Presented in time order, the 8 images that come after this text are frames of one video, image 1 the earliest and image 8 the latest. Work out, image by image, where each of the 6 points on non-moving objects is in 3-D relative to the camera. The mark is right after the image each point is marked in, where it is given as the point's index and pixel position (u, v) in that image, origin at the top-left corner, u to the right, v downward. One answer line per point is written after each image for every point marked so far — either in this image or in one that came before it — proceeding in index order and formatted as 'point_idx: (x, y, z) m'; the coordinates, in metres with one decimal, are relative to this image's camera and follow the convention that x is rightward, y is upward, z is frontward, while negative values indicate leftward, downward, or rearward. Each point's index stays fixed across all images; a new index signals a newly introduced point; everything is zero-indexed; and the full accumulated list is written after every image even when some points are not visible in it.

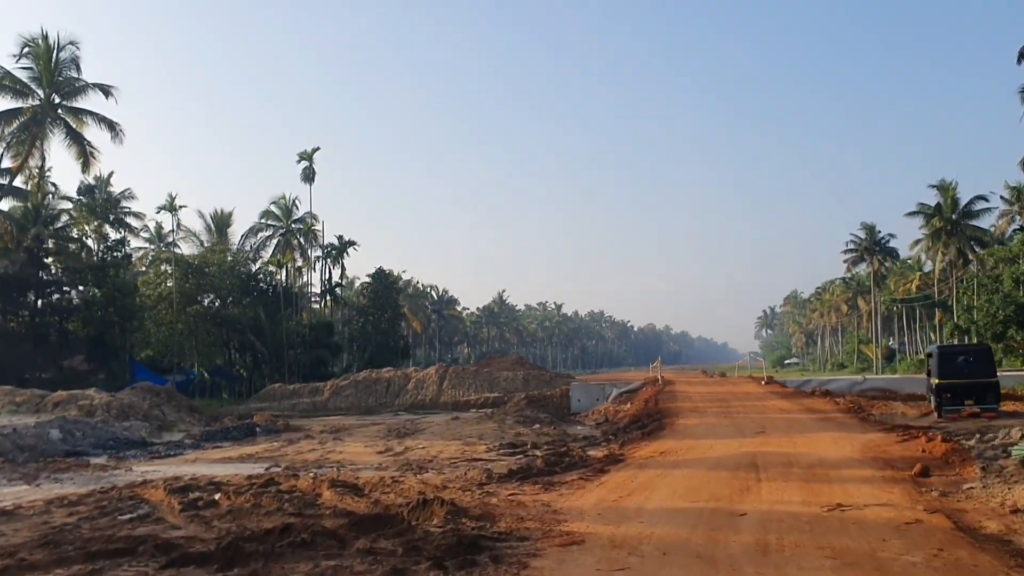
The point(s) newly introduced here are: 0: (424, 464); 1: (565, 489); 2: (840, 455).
0: (-2.0, -4.1, +17.6) m
1: (+1.0, -3.6, +13.5) m
2: (+7.0, -3.5, +16.2) m
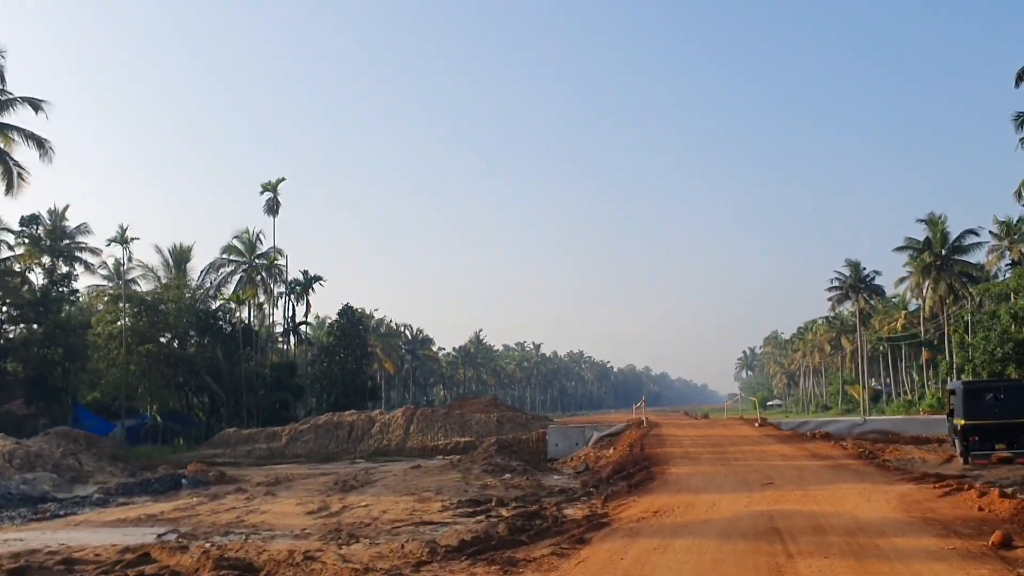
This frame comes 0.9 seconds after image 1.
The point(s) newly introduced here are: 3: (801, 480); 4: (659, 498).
0: (-2.8, -4.4, +14.0) m
1: (+0.3, -3.7, +10.1) m
2: (+6.2, -3.8, +12.9) m
3: (+7.1, -4.7, +18.8) m
4: (+3.3, -4.7, +17.1) m
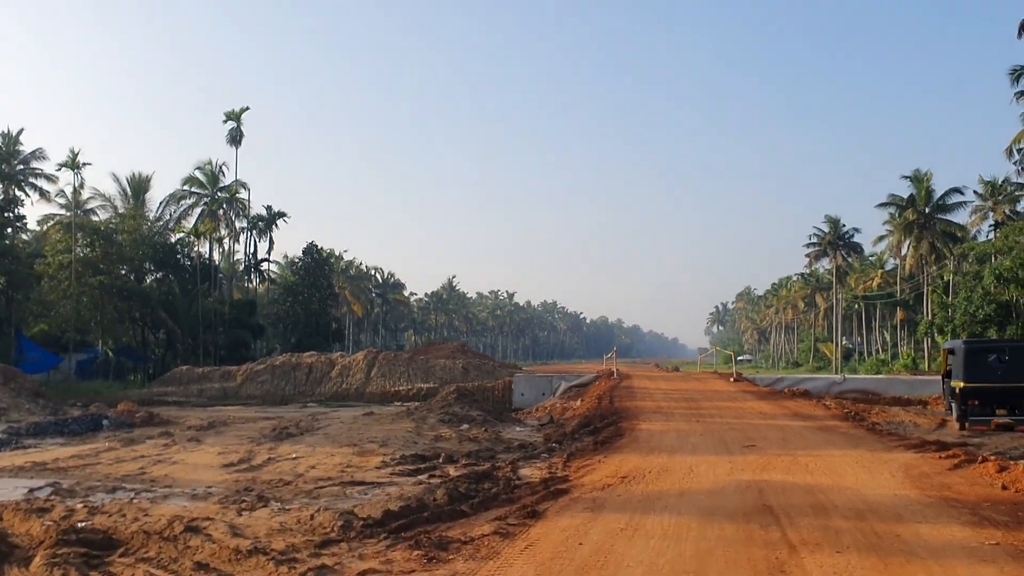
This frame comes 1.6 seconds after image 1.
0: (-3.7, -3.1, +11.8) m
1: (-0.5, -2.8, +7.9) m
2: (+5.4, -2.9, +11.0) m
3: (+6.1, -3.4, +16.9) m
4: (+2.3, -3.4, +15.1) m
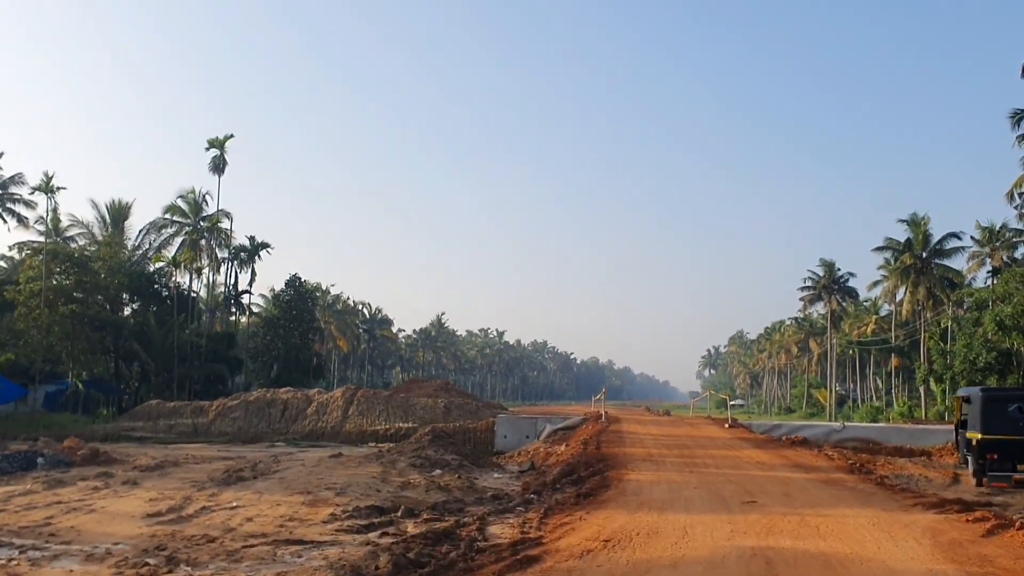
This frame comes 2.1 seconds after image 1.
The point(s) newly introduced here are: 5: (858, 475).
0: (-4.2, -3.4, +9.9) m
1: (-0.9, -2.9, +6.1) m
2: (+4.9, -3.3, +9.2) m
3: (+5.5, -4.1, +15.1) m
4: (+1.8, -3.9, +13.2) m
5: (+8.8, -4.7, +19.5) m
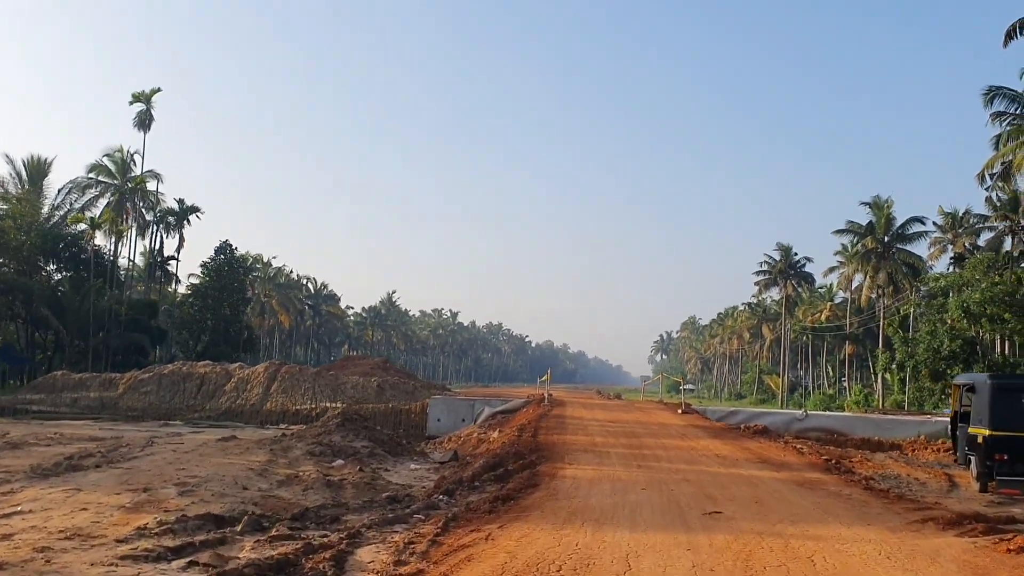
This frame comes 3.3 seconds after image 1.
0: (-5.5, -2.5, +6.1) m
1: (-2.0, -2.2, +2.4) m
2: (+3.6, -2.7, +5.8) m
3: (+3.9, -3.4, +11.8) m
4: (+0.3, -3.1, +9.7) m
5: (+6.9, -4.0, +16.4) m
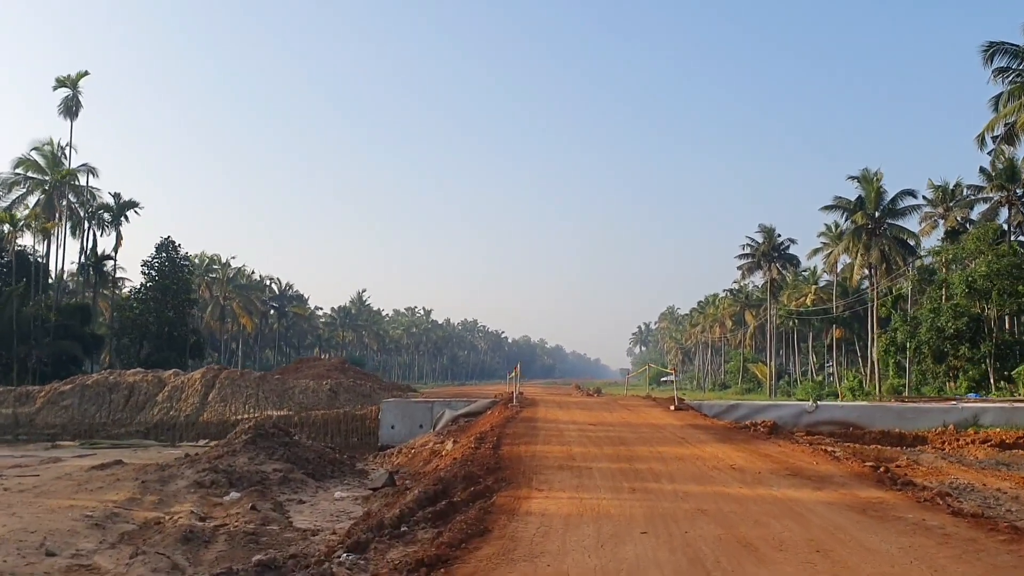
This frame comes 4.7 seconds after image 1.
0: (-6.0, -2.2, +1.5) m
1: (-2.4, -1.7, -2.1) m
2: (+3.1, -2.1, +1.5) m
3: (+3.2, -2.7, +7.5) m
4: (-0.3, -2.6, +5.3) m
5: (+6.1, -3.2, +12.2) m
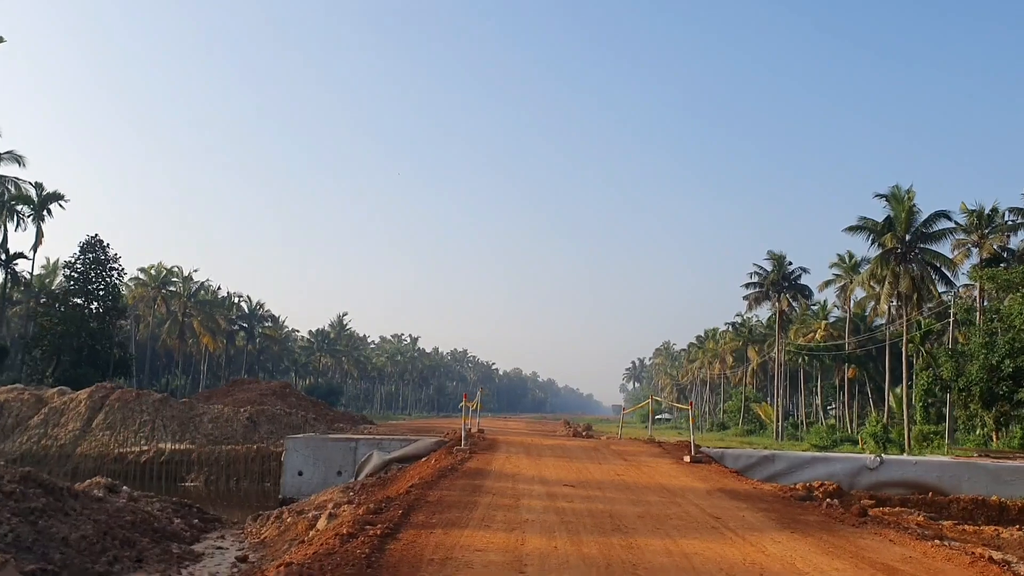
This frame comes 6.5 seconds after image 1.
0: (-7.0, -0.8, -6.0) m
1: (-3.3, -0.4, -9.5) m
2: (+2.1, -1.0, -5.9) m
3: (+2.2, -1.9, +0.1) m
4: (-1.4, -1.6, -2.1) m
5: (+5.0, -2.7, +4.7) m
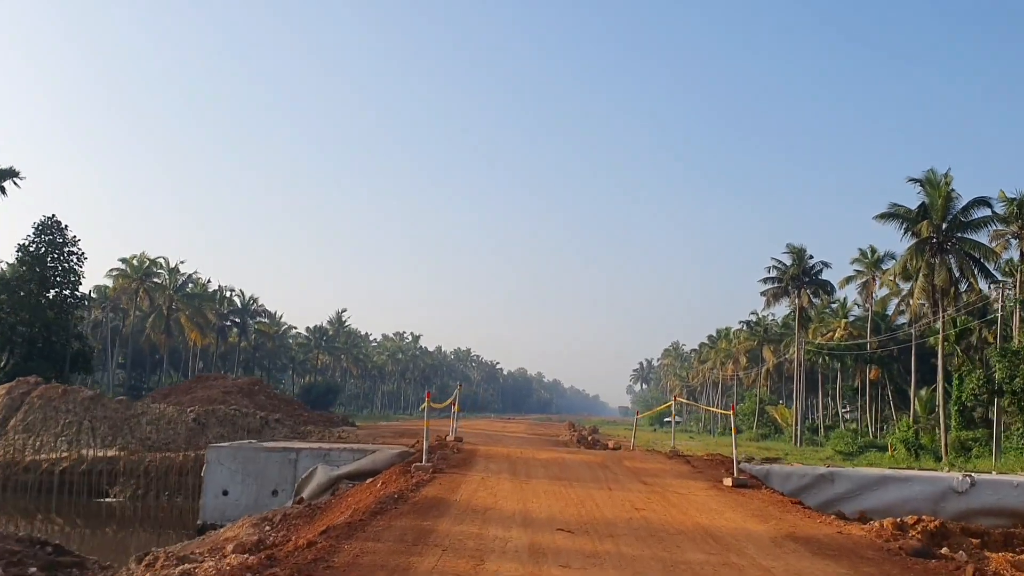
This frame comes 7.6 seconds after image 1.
0: (-7.5, -0.1, -10.4) m
1: (-3.9, +0.3, -13.9) m
2: (+1.6, -0.4, -10.4) m
3: (+1.7, -1.3, -4.4) m
4: (-1.9, -0.9, -6.6) m
5: (+4.6, -2.1, +0.2) m
